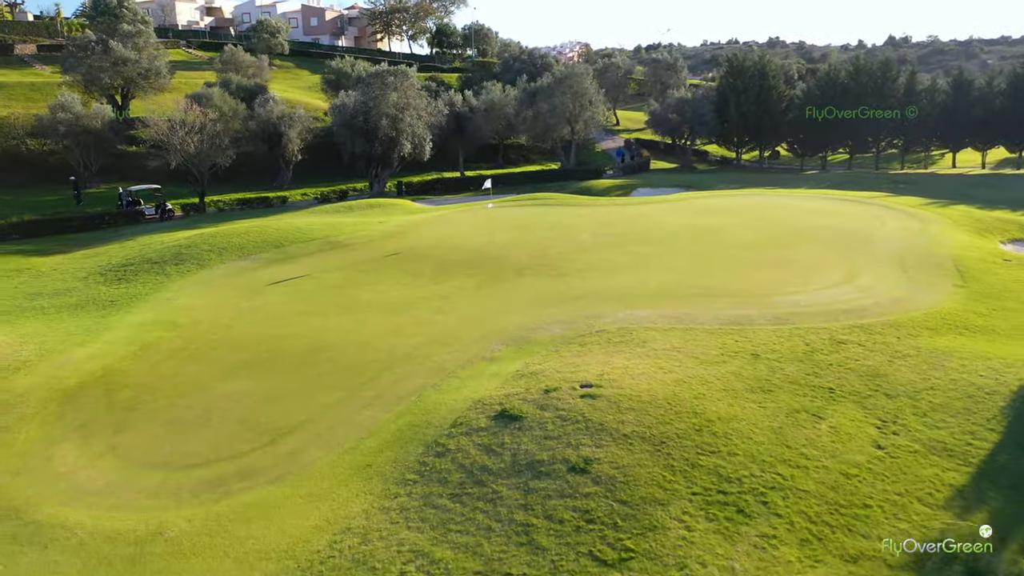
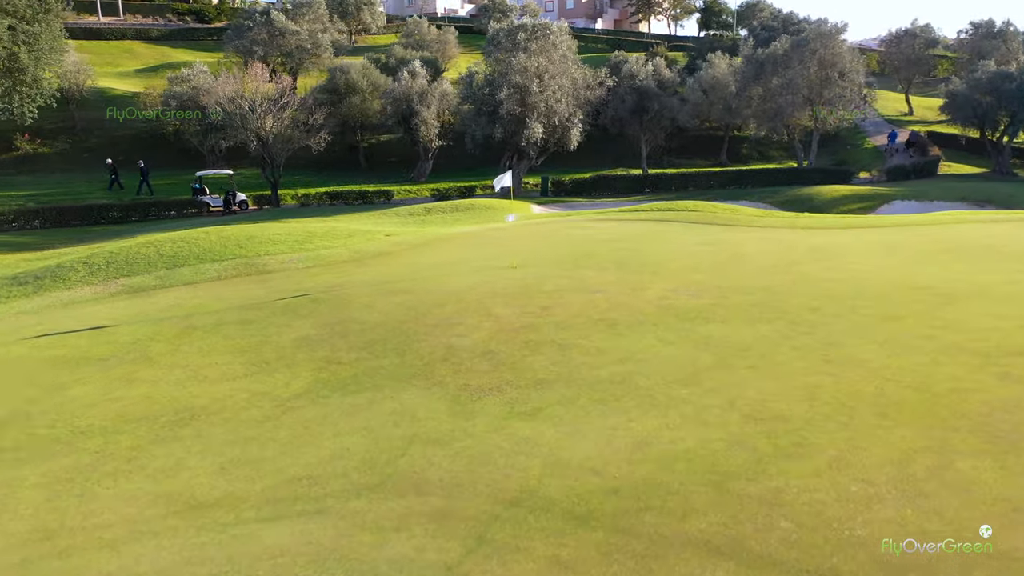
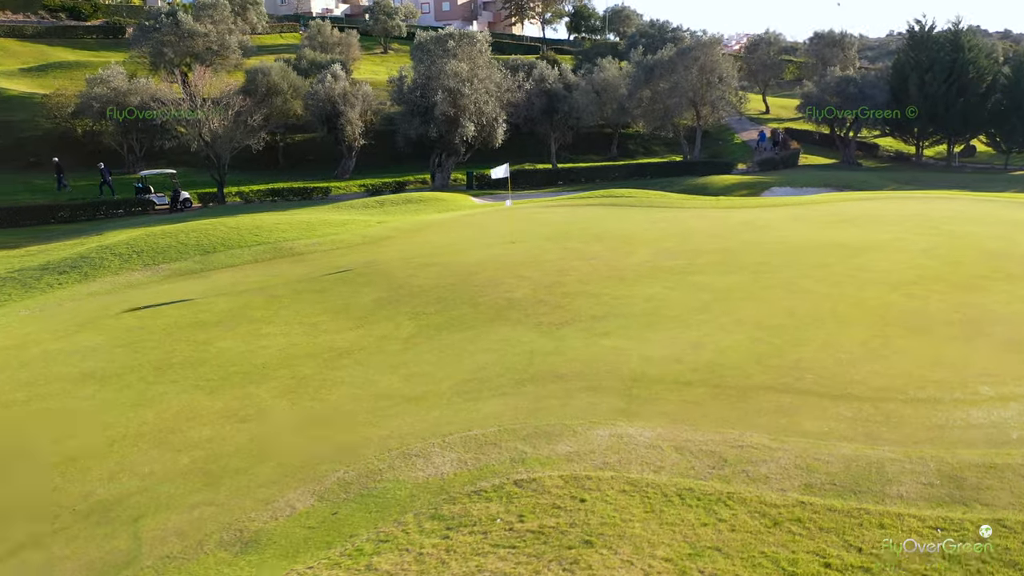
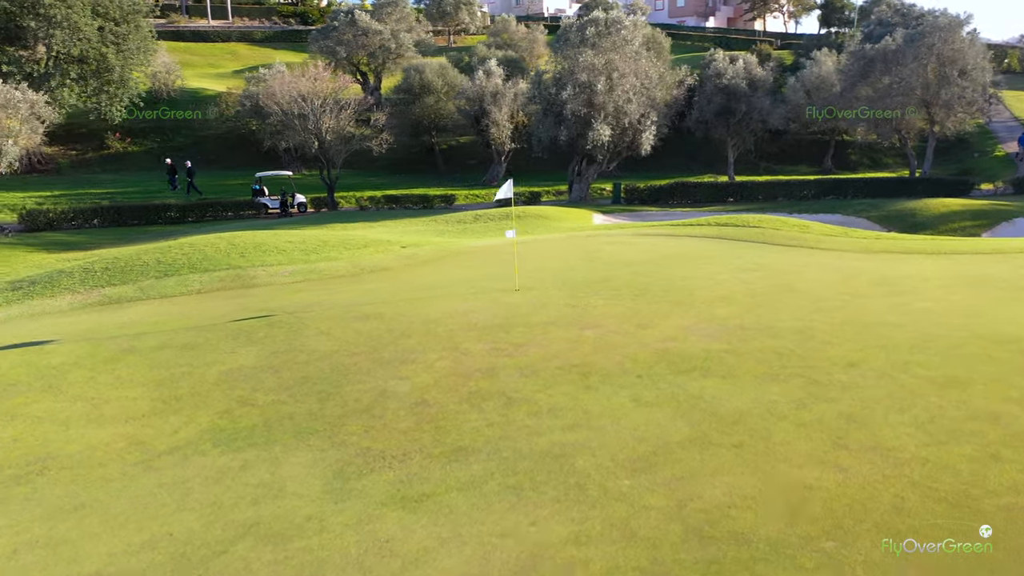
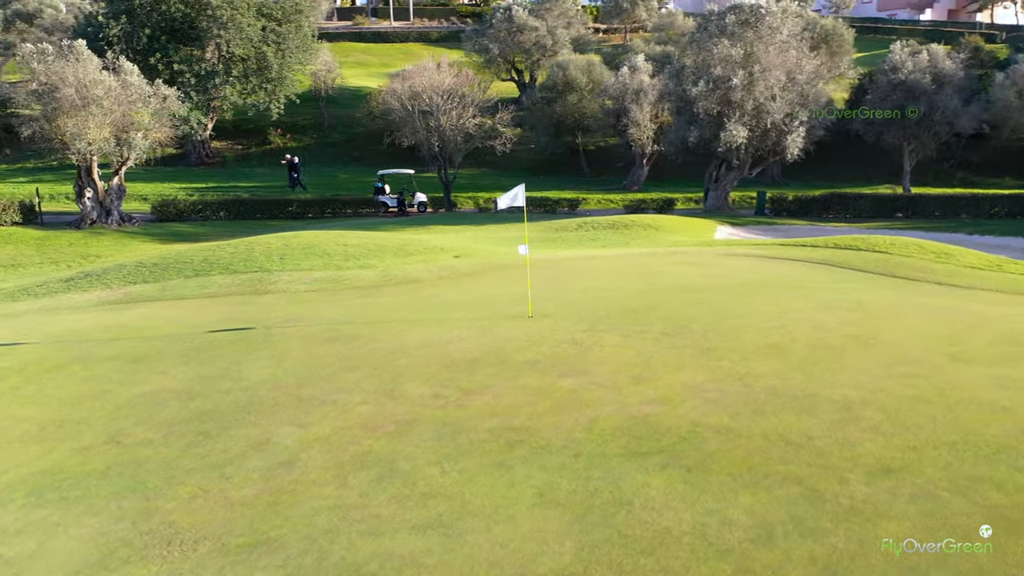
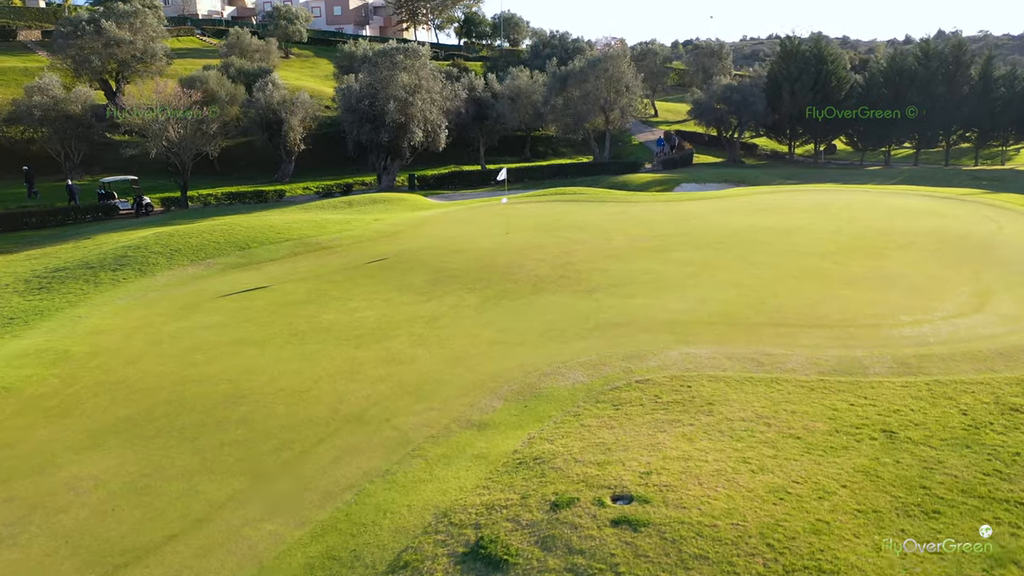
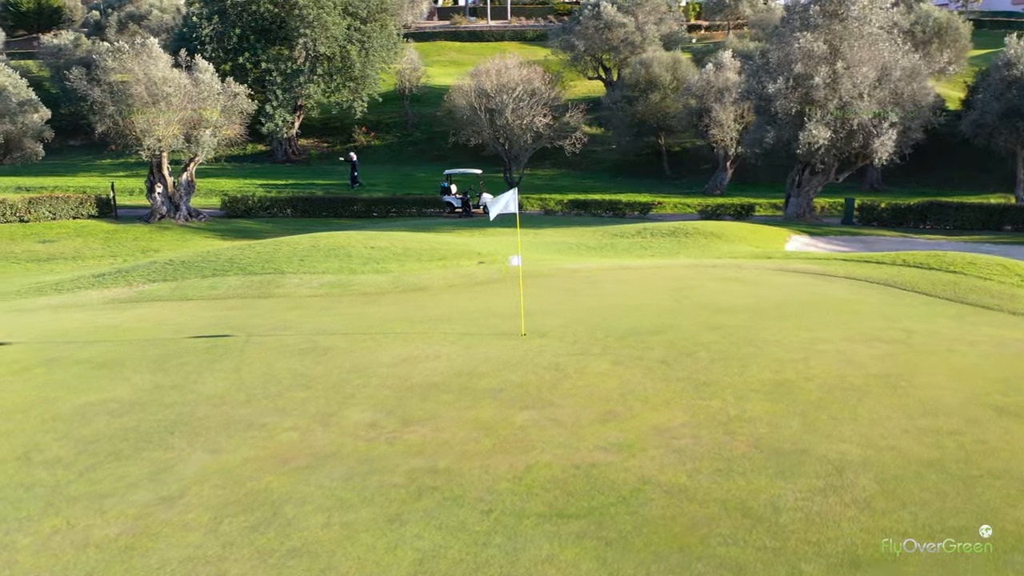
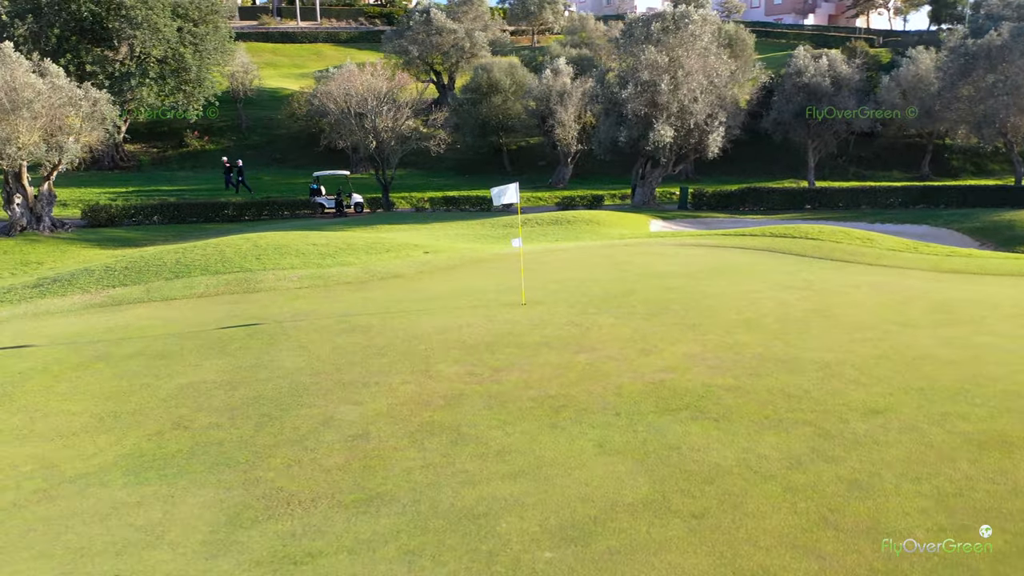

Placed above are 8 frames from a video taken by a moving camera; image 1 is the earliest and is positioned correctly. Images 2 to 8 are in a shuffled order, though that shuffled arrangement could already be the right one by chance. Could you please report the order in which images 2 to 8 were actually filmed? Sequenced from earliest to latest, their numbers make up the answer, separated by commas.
6, 3, 2, 4, 8, 5, 7
